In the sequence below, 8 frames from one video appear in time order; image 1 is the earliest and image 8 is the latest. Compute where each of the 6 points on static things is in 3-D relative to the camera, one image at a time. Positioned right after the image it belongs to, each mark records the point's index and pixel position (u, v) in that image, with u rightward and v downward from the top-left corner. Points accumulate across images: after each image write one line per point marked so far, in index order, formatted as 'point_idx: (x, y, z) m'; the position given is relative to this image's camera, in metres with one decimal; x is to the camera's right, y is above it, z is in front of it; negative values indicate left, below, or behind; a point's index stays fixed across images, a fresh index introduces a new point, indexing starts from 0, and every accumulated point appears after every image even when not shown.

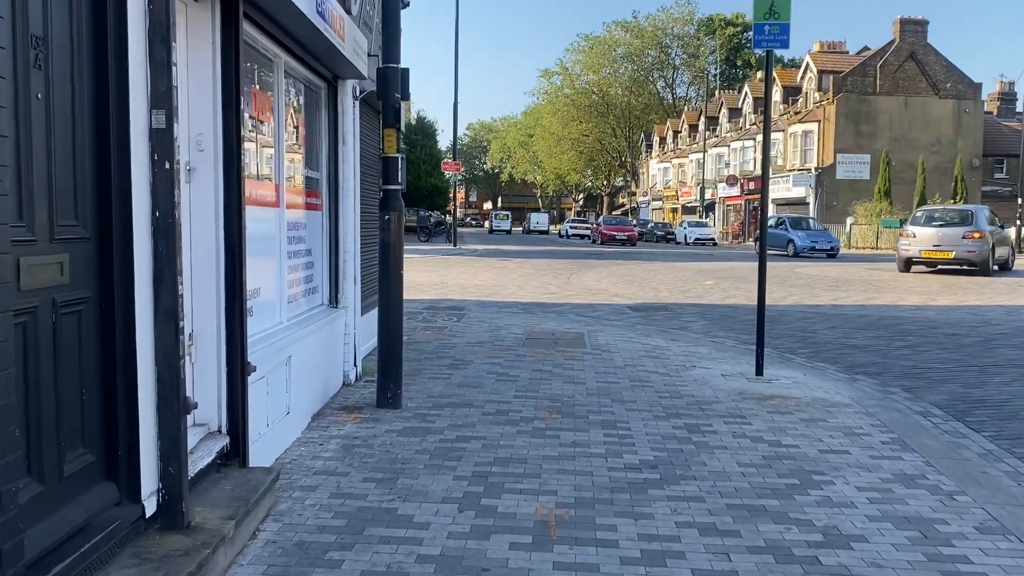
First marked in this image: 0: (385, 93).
0: (-1.0, +1.5, +6.5) m
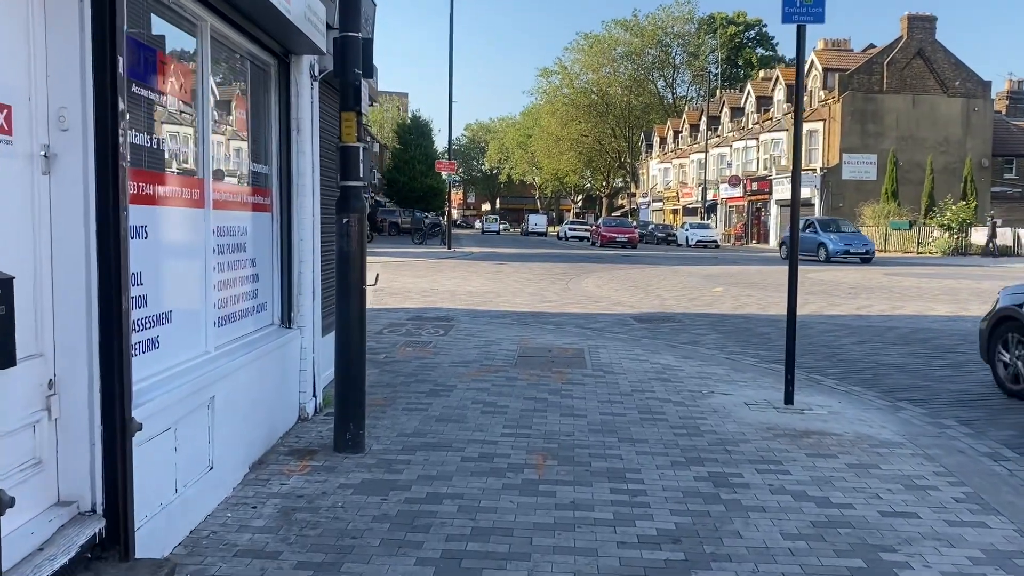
0: (-1.1, +1.4, +5.4) m
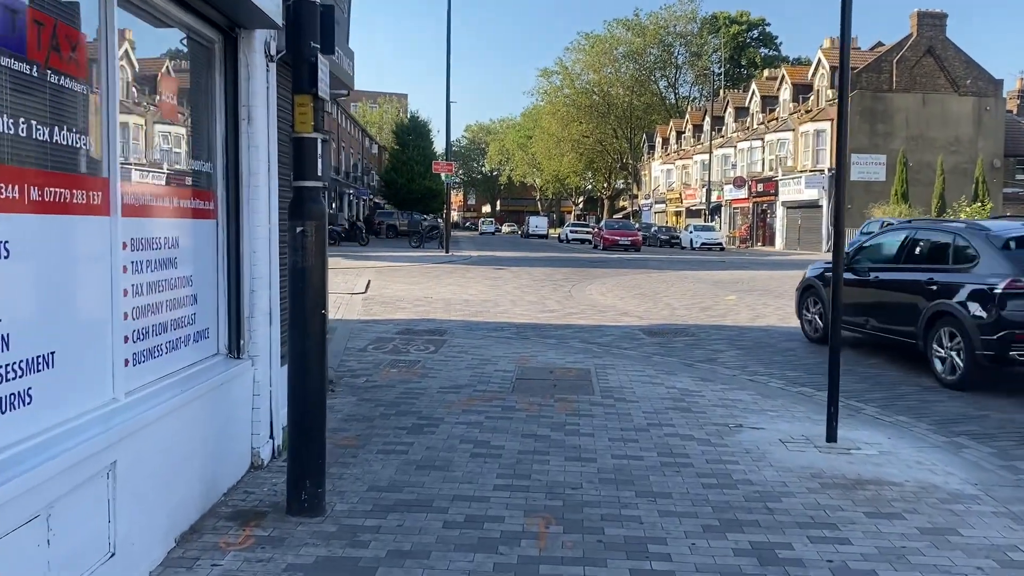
0: (-1.1, +1.3, +4.3) m
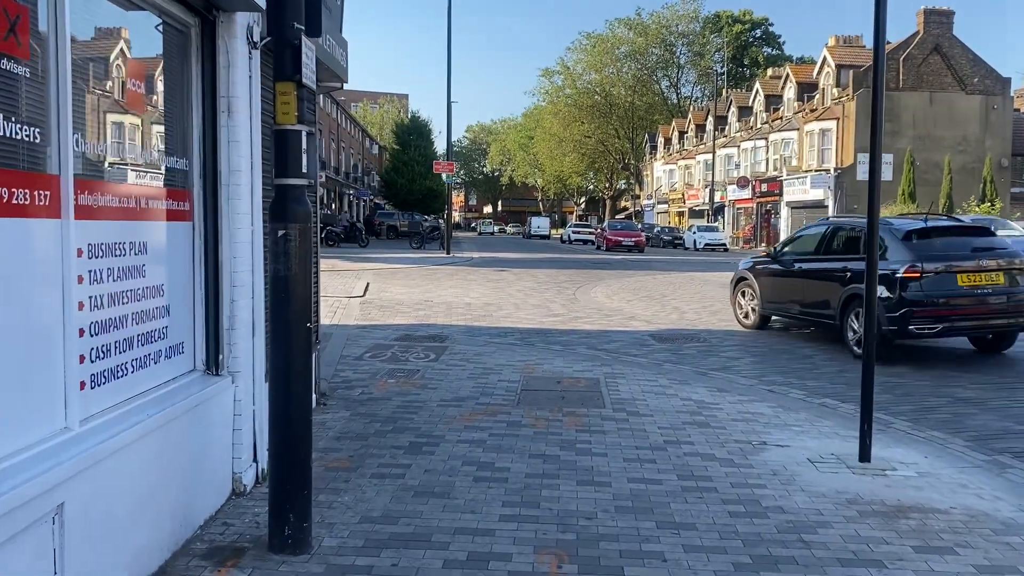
0: (-1.1, +1.2, +3.9) m
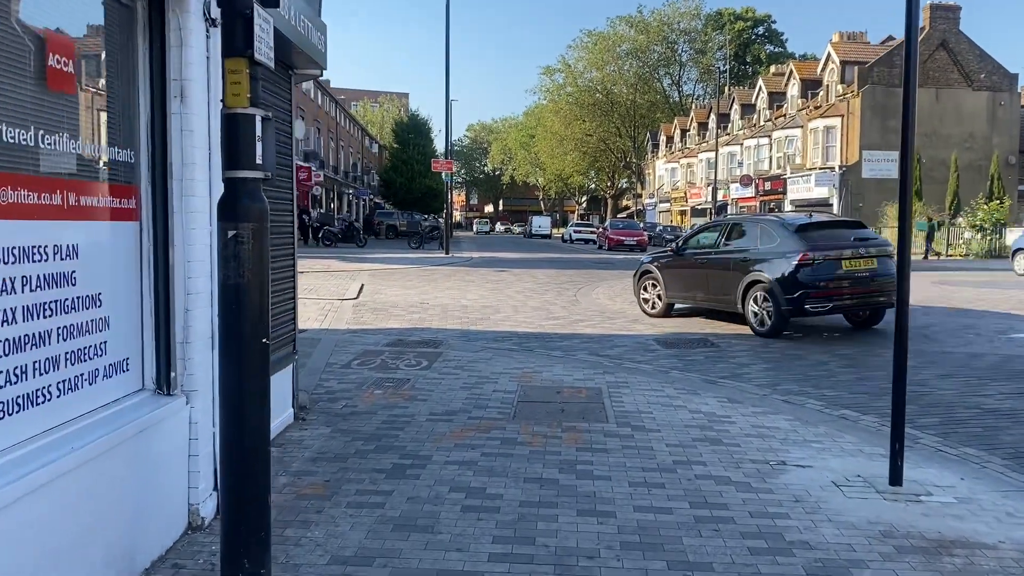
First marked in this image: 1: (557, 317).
0: (-1.1, +1.2, +3.3) m
1: (+0.7, -0.4, +13.0) m
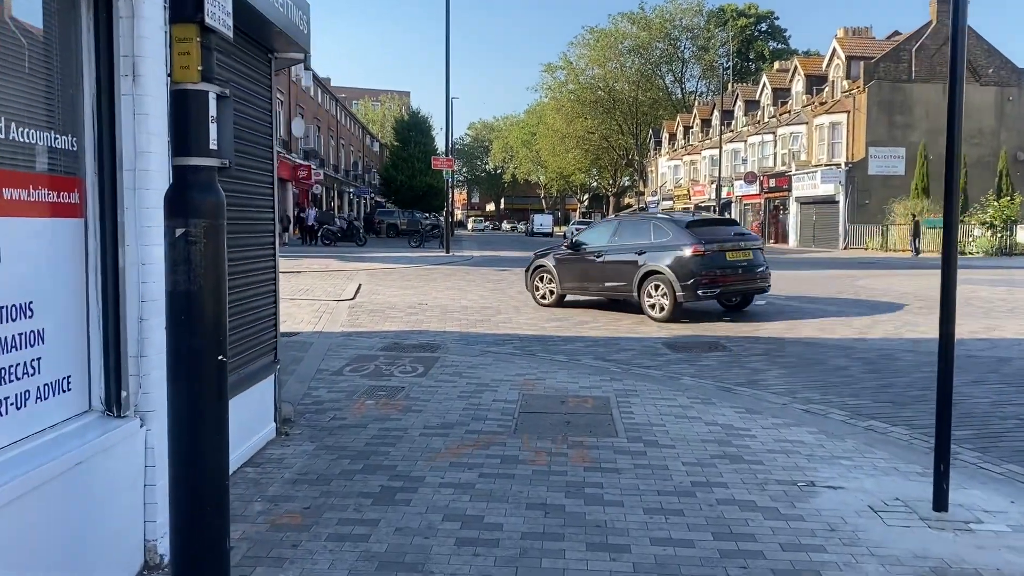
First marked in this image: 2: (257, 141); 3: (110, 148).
0: (-1.1, +1.2, +2.8) m
1: (+0.7, -0.4, +12.5) m
2: (-1.6, +0.9, +5.4) m
3: (-1.7, +0.6, +3.5) m
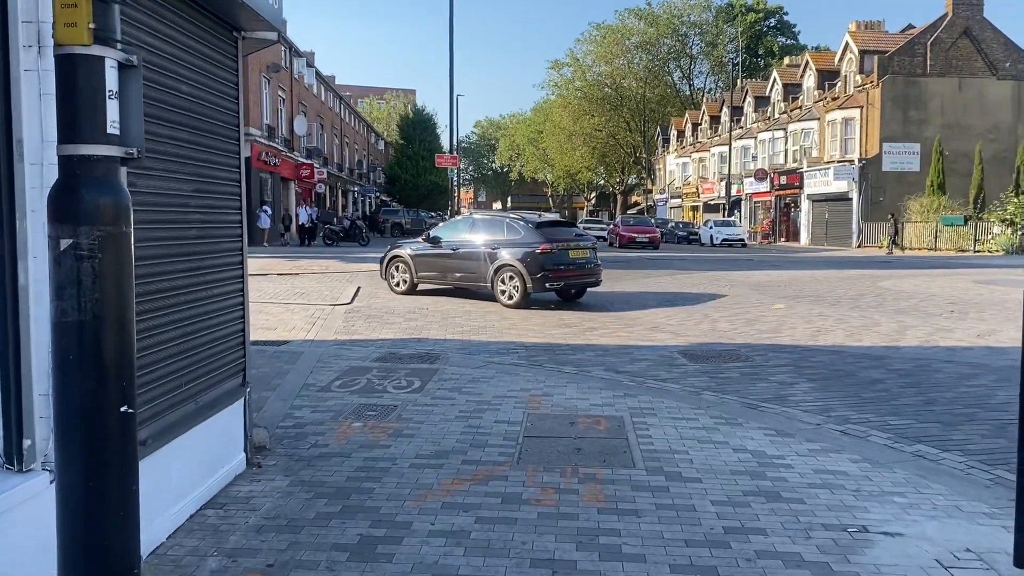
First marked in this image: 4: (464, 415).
0: (-1.1, +1.1, +2.1) m
1: (+0.8, -0.5, +11.7) m
2: (-1.6, +0.9, +4.7) m
3: (-1.7, +0.5, +2.8) m
4: (-0.4, -1.0, +6.5) m
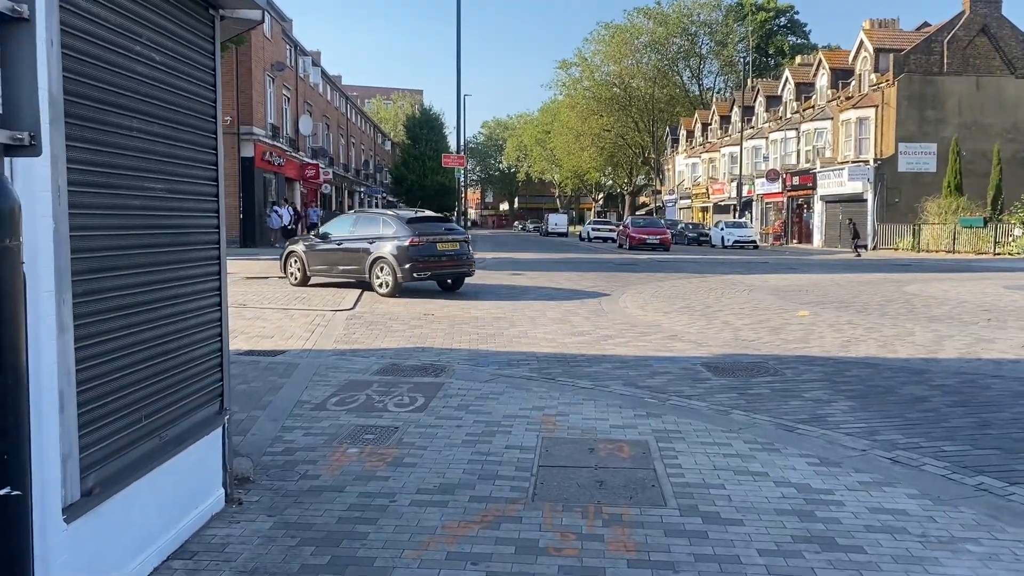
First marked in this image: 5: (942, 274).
0: (-1.1, +1.0, +1.5) m
1: (+0.9, -0.6, +11.1) m
2: (-1.6, +0.8, +4.1) m
3: (-1.6, +0.4, +2.2) m
4: (-0.3, -1.0, +5.9) m
5: (+9.8, +0.3, +19.5) m
